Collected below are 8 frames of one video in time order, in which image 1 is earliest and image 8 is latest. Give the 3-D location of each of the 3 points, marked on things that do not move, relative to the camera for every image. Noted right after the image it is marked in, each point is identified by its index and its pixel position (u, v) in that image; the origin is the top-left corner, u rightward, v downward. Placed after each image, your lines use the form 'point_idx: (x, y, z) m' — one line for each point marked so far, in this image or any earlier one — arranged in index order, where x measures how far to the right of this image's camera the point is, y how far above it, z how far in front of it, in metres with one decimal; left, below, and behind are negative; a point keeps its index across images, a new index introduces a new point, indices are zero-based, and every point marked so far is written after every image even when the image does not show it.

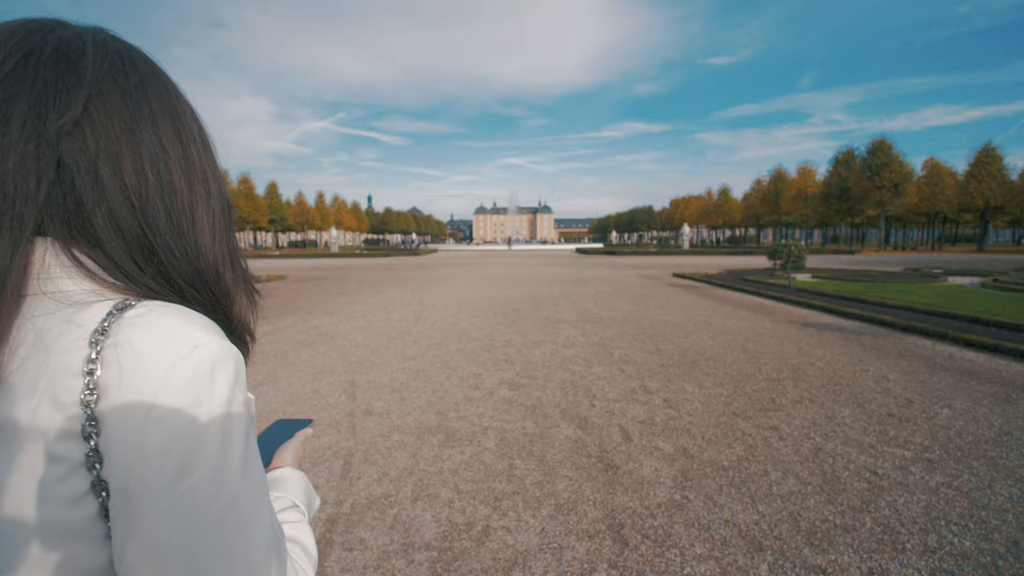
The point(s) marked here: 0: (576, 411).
0: (+0.6, -1.1, +4.5) m
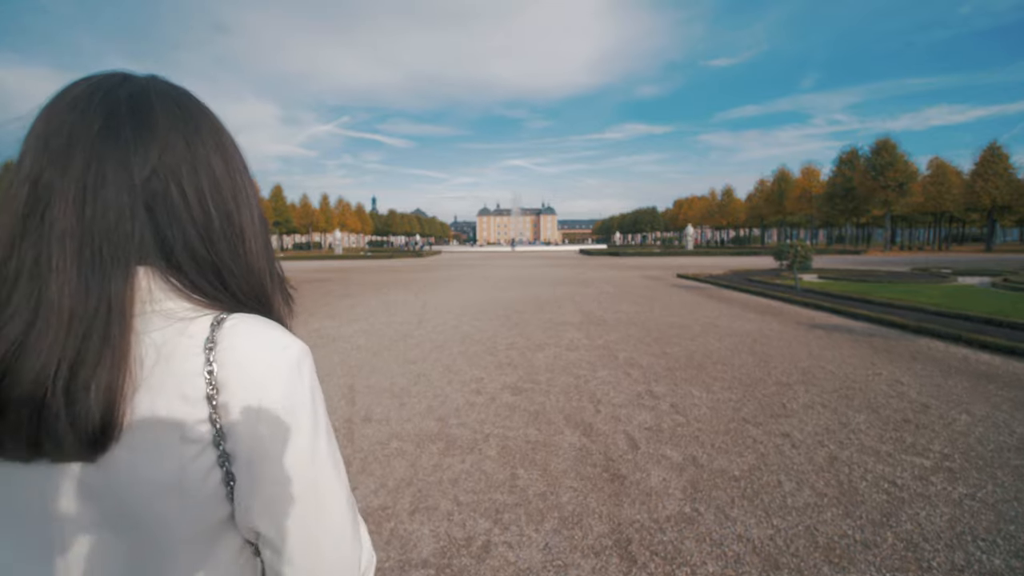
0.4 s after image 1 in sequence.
0: (+0.6, -1.1, +4.3) m
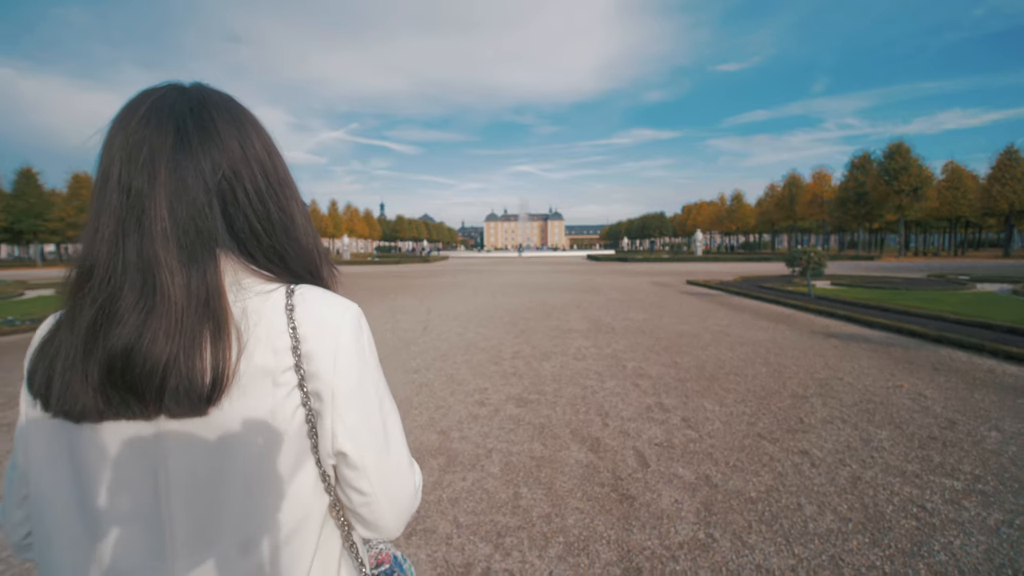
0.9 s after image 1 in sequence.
0: (+0.6, -1.2, +4.2) m
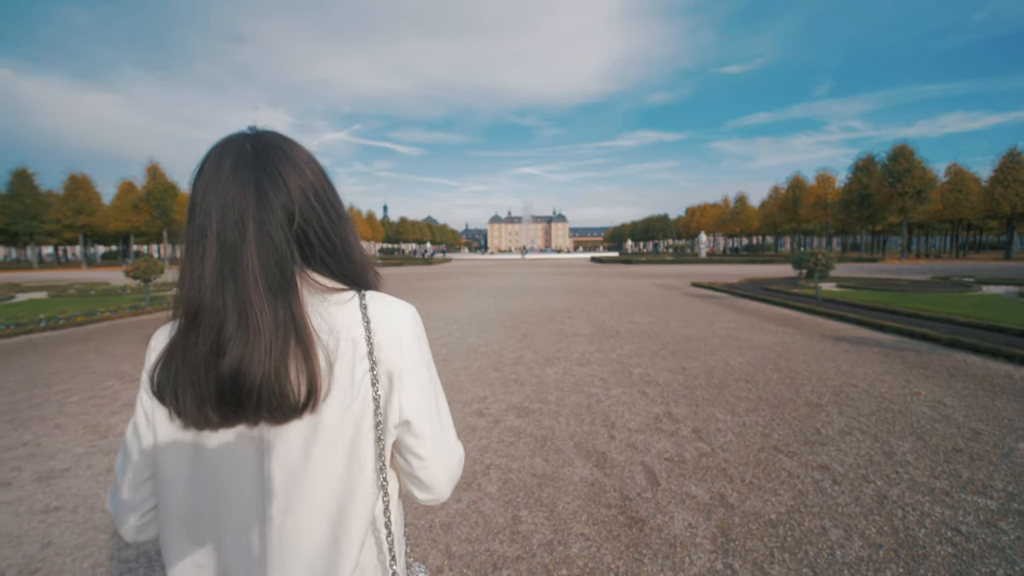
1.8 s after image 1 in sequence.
0: (+0.6, -1.2, +3.9) m
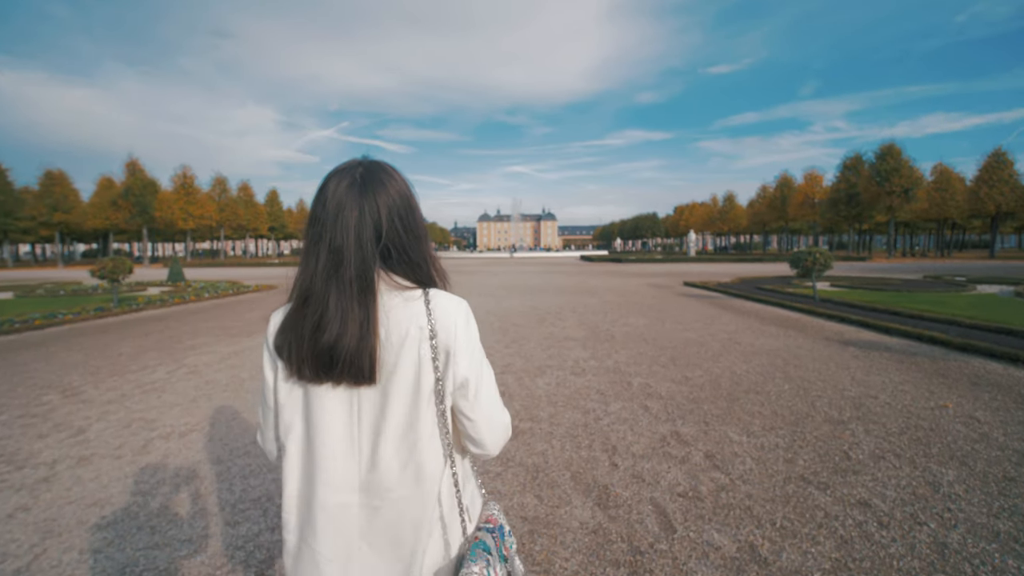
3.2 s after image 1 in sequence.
0: (+0.5, -1.2, +3.4) m
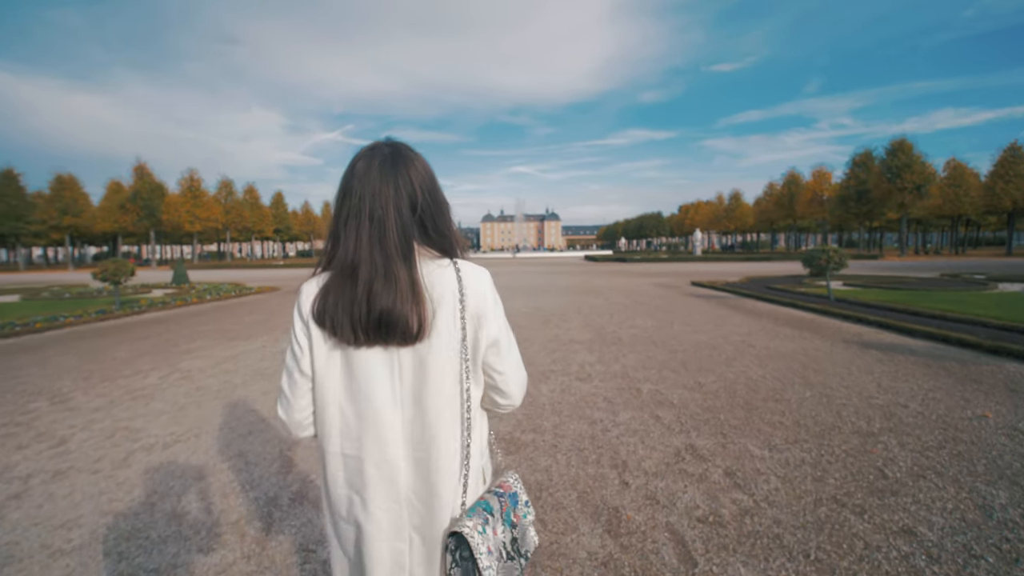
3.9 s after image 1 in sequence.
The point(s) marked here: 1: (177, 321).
0: (+0.5, -1.2, +3.1) m
1: (-7.6, -0.8, +11.8) m
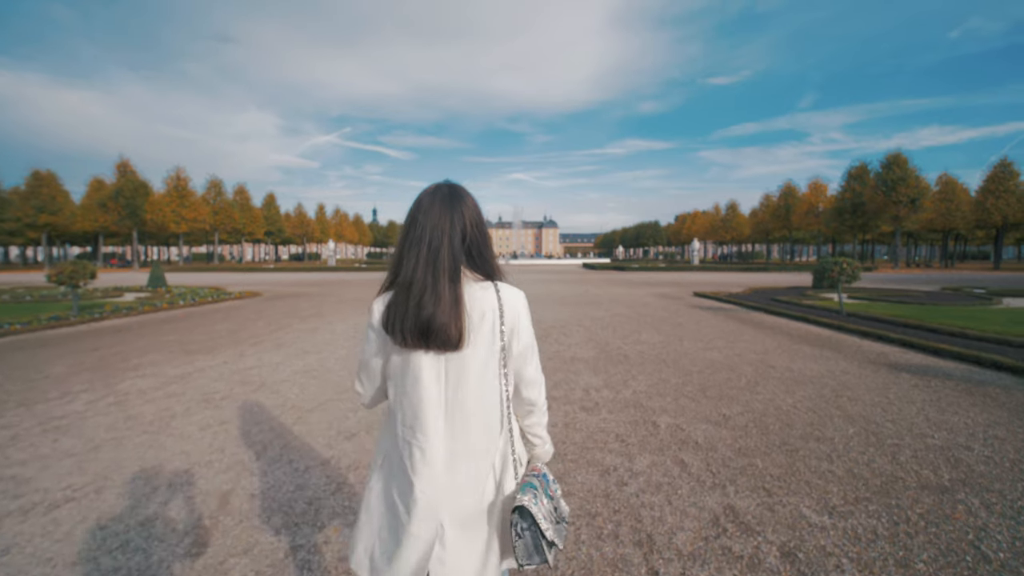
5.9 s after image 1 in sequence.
0: (+0.5, -1.3, +2.2) m
1: (-7.8, -0.9, +10.8) m
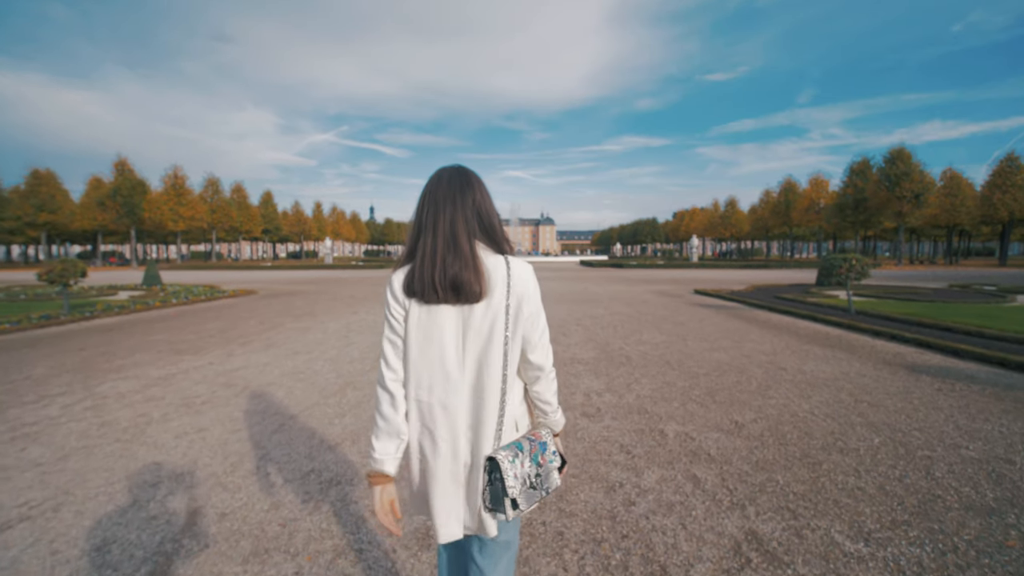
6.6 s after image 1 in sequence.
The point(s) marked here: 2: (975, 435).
0: (+0.5, -1.3, +1.9) m
1: (-7.8, -0.8, +10.5) m
2: (+3.8, -1.2, +4.3) m
